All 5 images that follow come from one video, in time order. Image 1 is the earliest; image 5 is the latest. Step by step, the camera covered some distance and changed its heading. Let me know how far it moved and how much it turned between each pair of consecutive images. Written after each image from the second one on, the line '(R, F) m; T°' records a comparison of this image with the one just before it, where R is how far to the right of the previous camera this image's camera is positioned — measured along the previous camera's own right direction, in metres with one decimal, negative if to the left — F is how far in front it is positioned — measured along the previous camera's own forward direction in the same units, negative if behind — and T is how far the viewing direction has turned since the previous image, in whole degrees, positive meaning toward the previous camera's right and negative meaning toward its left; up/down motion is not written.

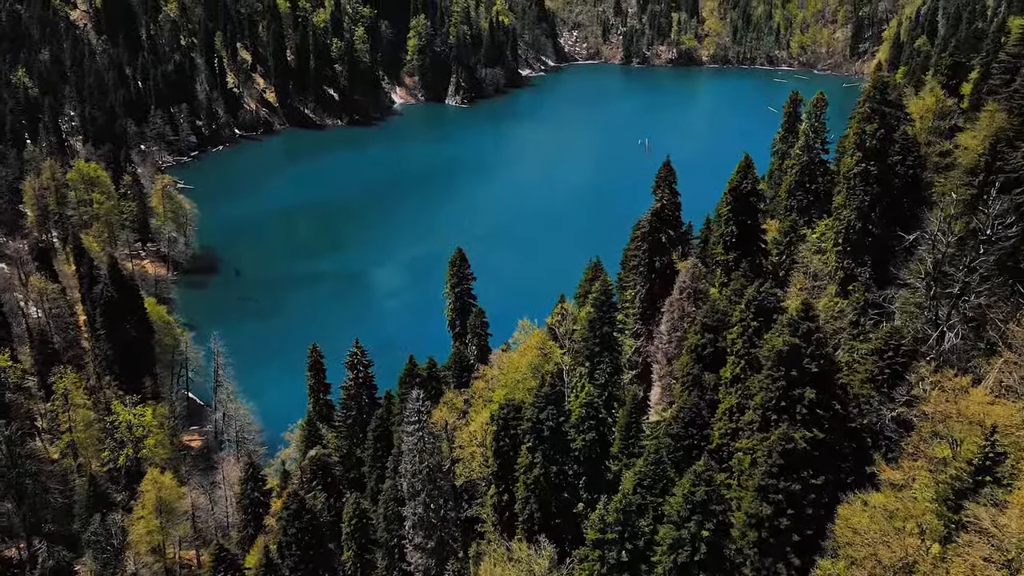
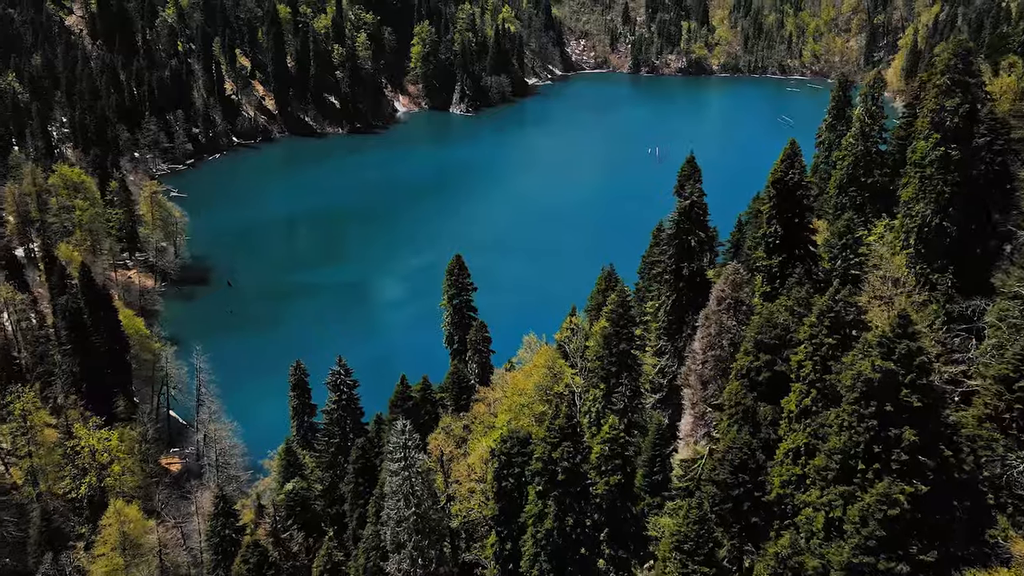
(0.0, +4.4) m; 0°
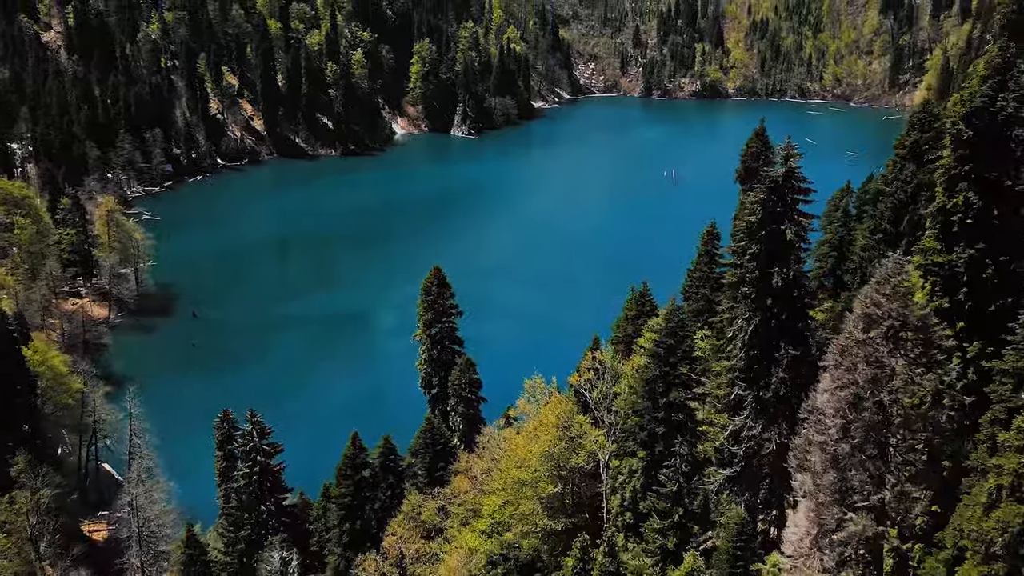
(+0.3, +10.1) m; 0°
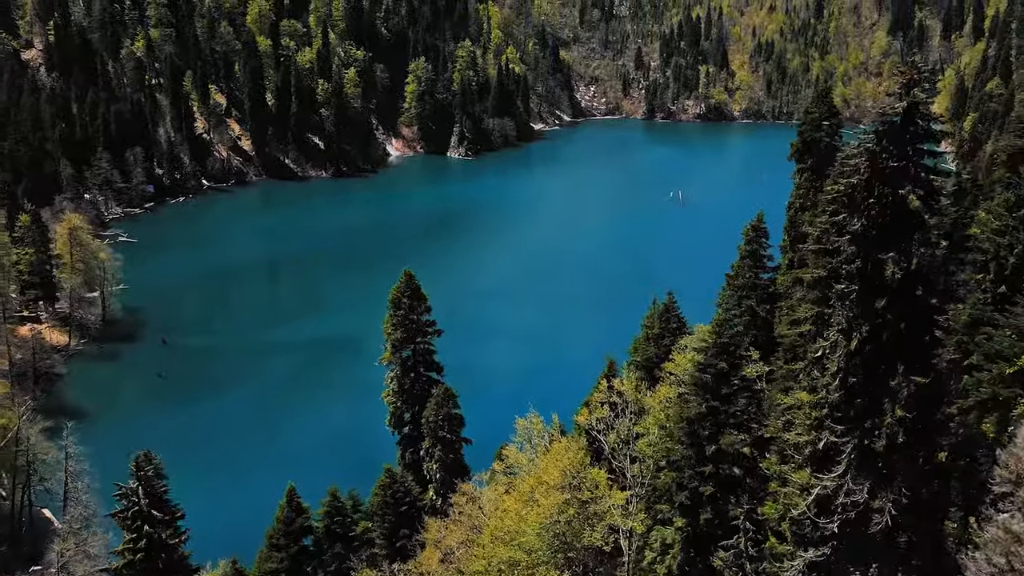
(+0.2, +6.0) m; 0°
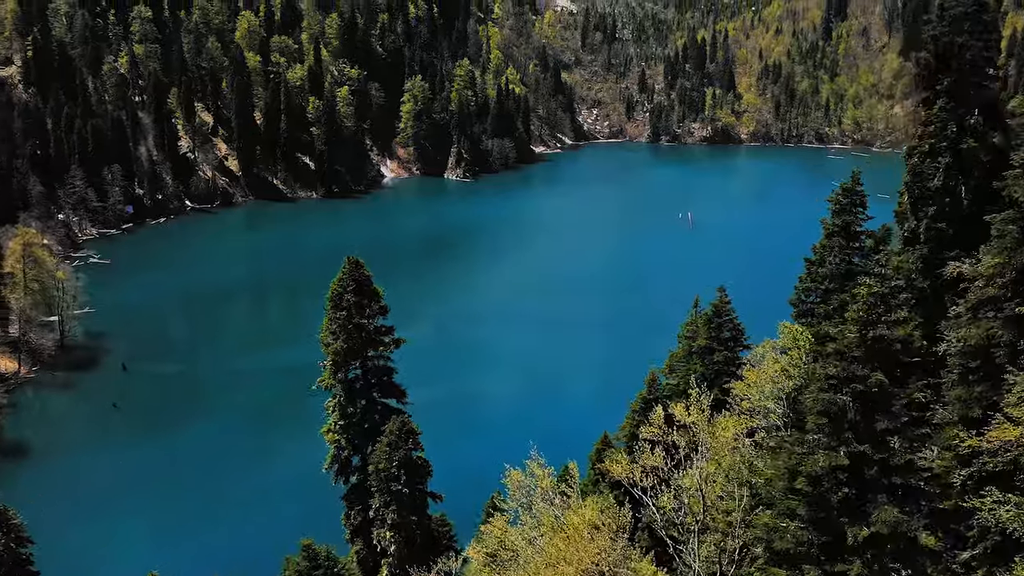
(+0.2, +6.5) m; 0°
